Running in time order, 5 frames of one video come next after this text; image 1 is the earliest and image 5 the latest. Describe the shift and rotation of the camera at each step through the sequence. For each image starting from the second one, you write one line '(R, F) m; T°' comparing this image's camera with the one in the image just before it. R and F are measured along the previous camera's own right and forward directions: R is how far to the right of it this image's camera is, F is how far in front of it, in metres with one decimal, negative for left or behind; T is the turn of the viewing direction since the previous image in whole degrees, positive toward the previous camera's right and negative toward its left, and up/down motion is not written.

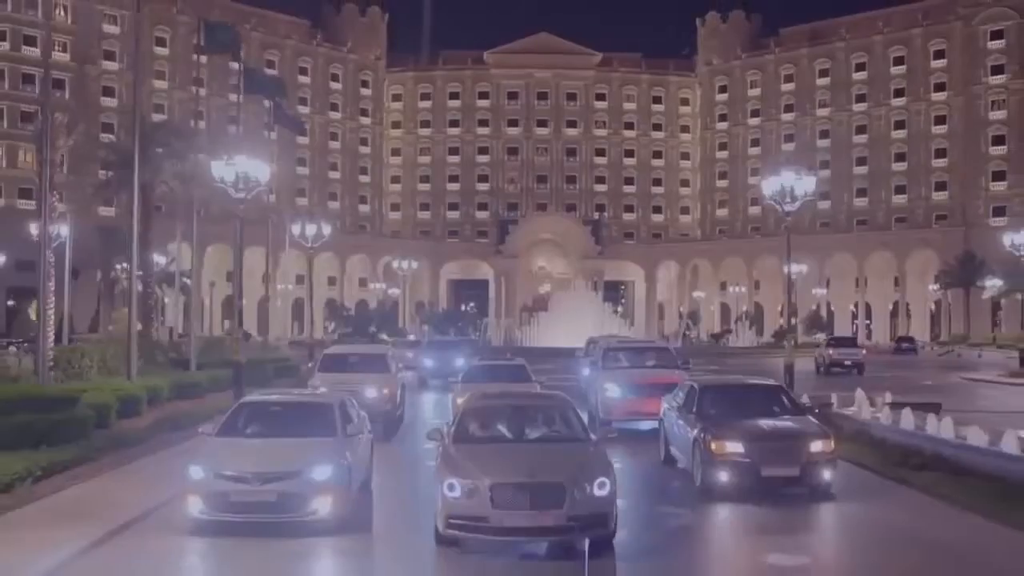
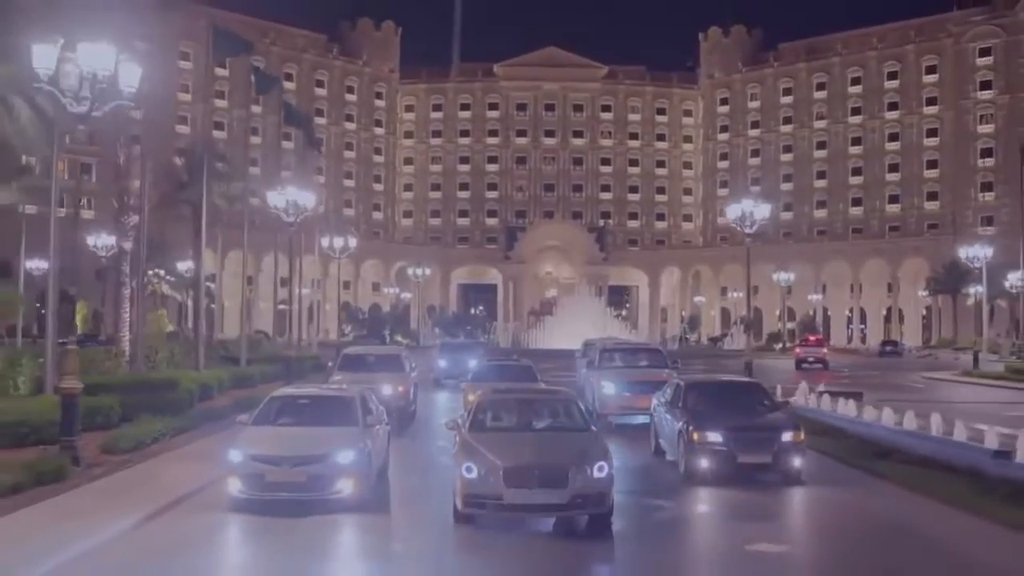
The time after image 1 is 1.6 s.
(+0.1, -3.6) m; 0°
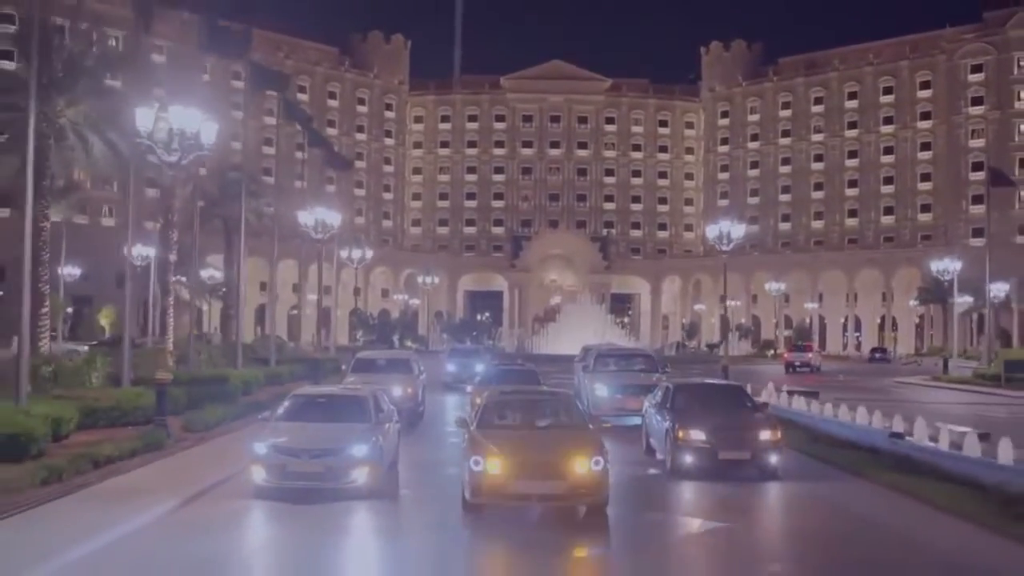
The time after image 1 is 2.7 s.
(+0.1, -2.8) m; 0°
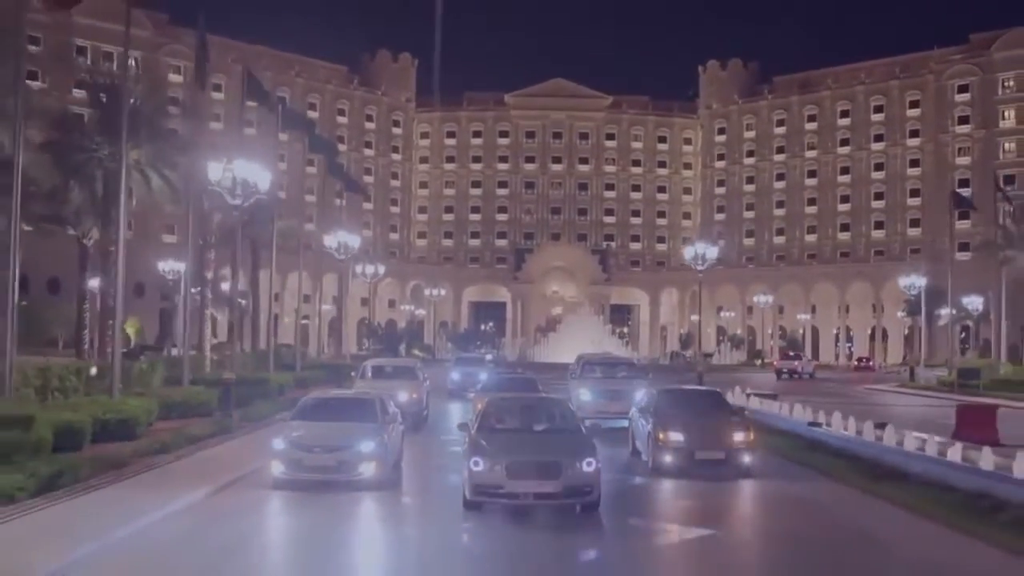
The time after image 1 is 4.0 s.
(+0.1, -3.3) m; 0°
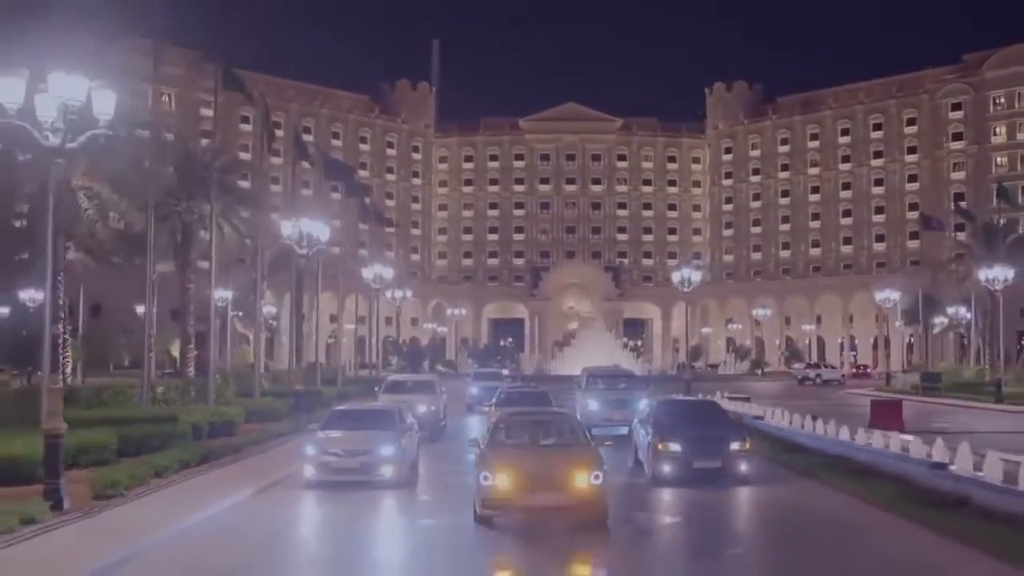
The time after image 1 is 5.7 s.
(+0.2, -4.6) m; -1°
